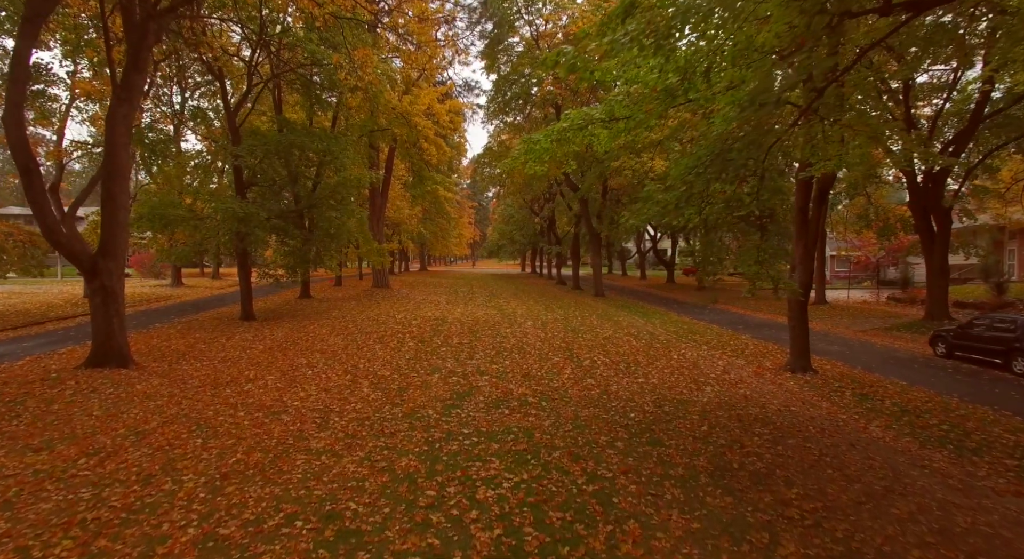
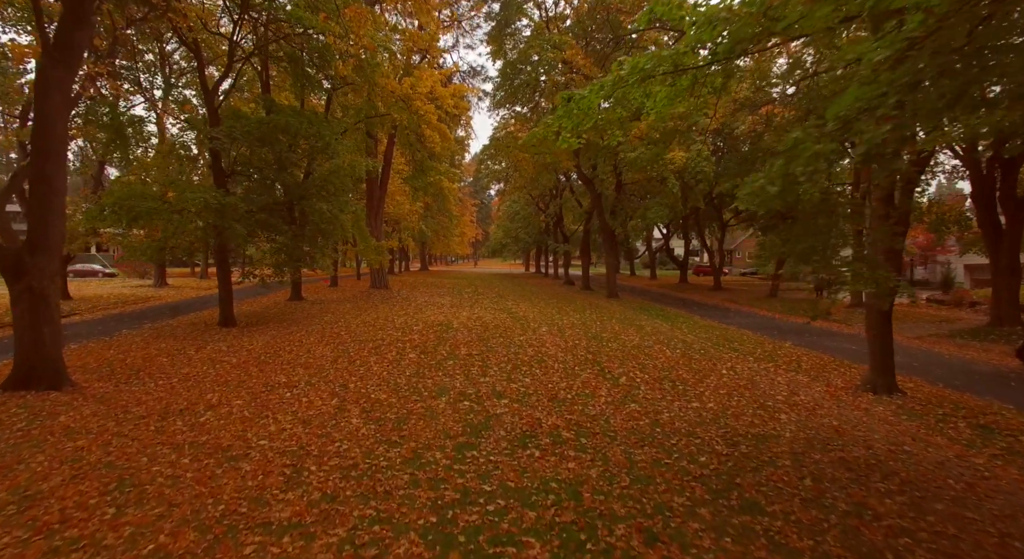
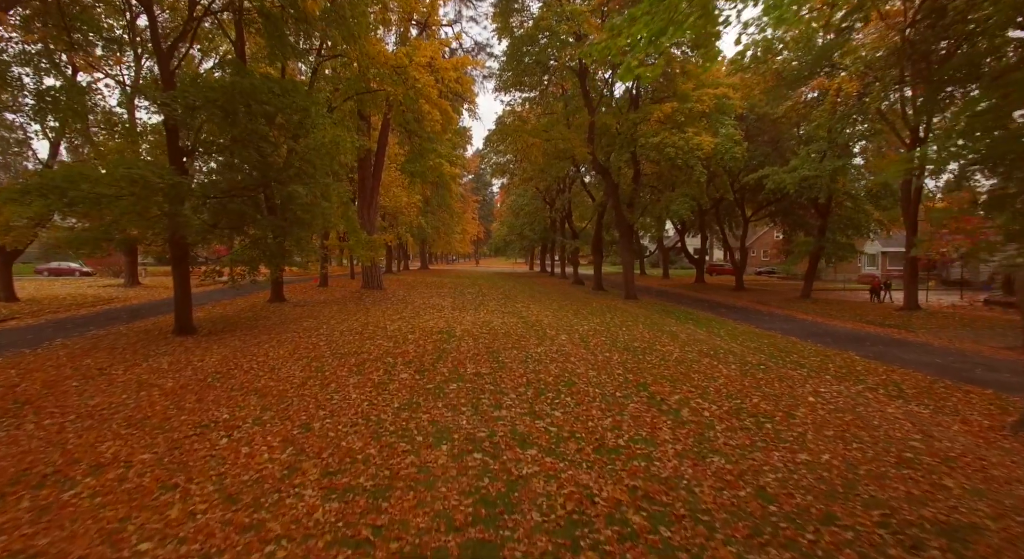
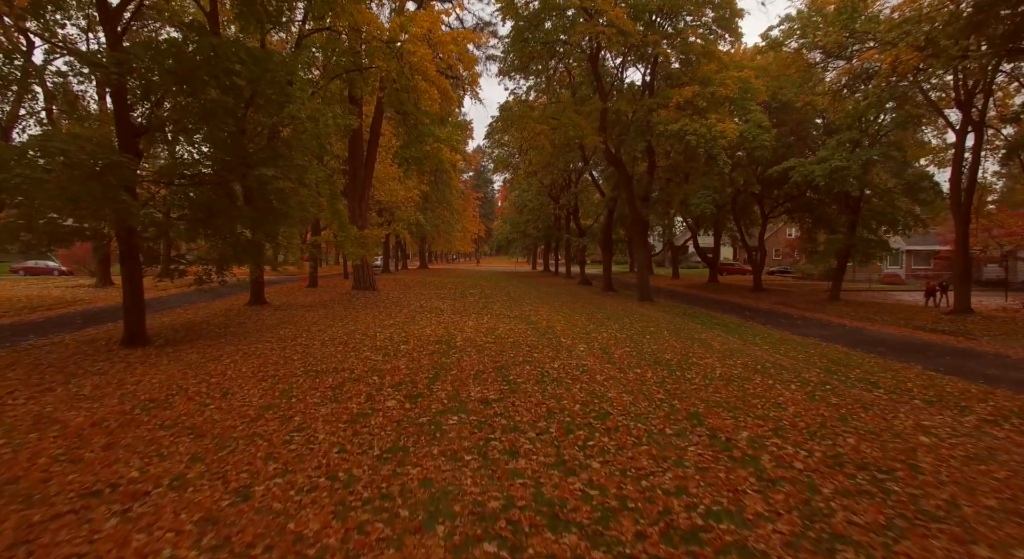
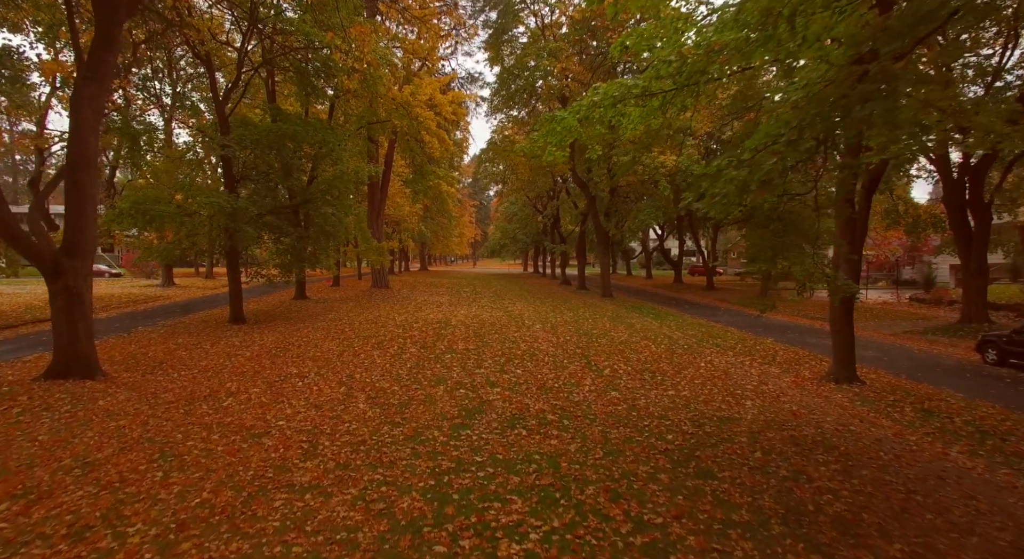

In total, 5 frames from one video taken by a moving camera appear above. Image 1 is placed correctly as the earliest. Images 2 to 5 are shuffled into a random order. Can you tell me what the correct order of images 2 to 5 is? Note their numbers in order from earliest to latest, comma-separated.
5, 2, 3, 4
